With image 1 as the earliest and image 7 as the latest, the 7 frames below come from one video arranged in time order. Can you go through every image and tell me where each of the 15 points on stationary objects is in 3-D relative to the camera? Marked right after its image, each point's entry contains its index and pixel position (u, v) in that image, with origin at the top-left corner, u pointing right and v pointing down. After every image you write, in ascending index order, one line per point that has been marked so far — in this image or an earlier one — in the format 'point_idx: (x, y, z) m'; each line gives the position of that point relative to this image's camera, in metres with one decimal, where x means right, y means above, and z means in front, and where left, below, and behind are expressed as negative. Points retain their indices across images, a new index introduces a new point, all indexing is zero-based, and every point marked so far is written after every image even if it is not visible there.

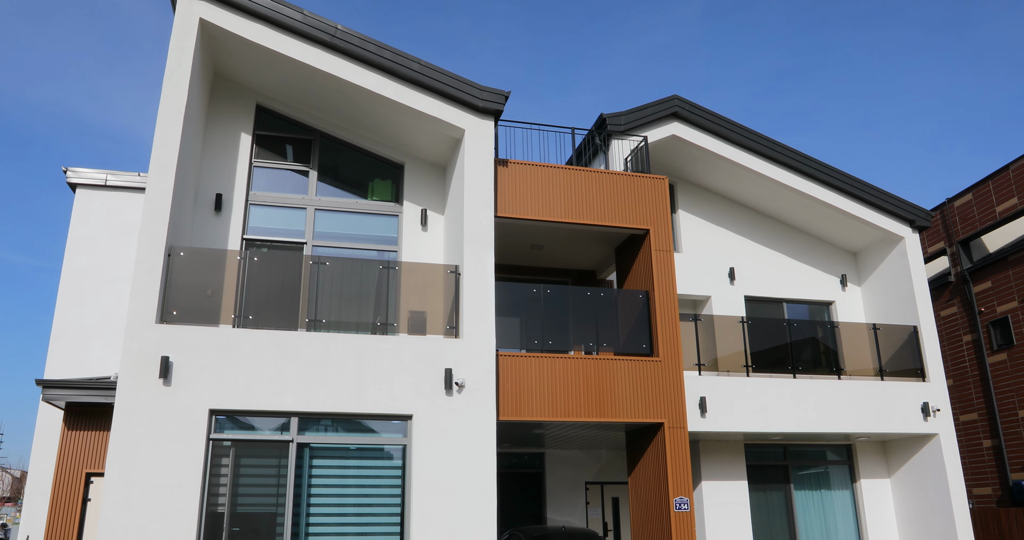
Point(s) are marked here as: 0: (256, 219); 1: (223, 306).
0: (-3.7, +0.7, +9.9) m
1: (-3.4, -0.4, +8.2) m
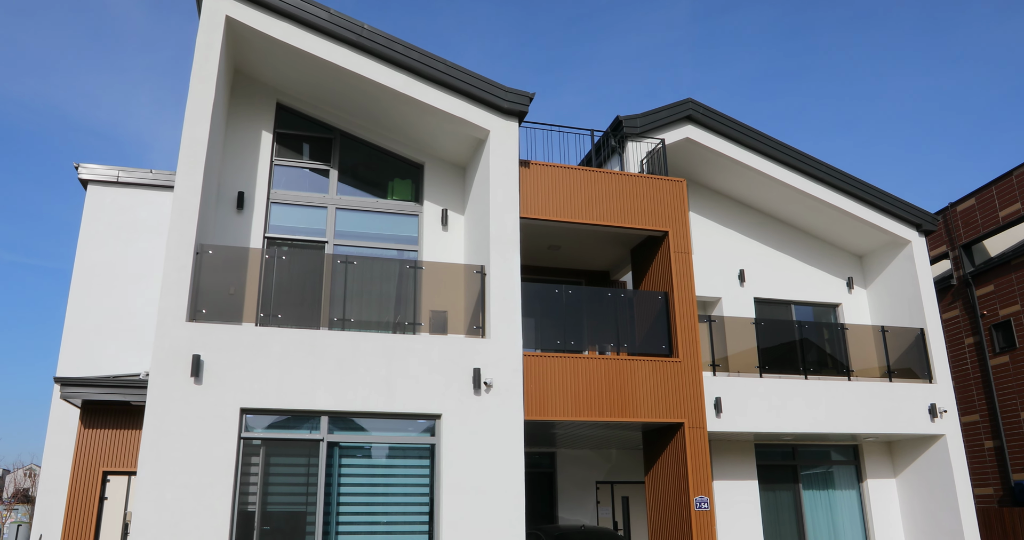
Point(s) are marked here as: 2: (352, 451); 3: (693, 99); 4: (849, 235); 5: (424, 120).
0: (-3.4, +0.8, +9.9) m
1: (-3.1, -0.4, +8.2) m
2: (-1.8, -2.1, +8.0) m
3: (+3.1, +2.9, +11.8) m
4: (+6.6, +0.7, +13.5) m
5: (-1.2, +2.1, +9.8) m
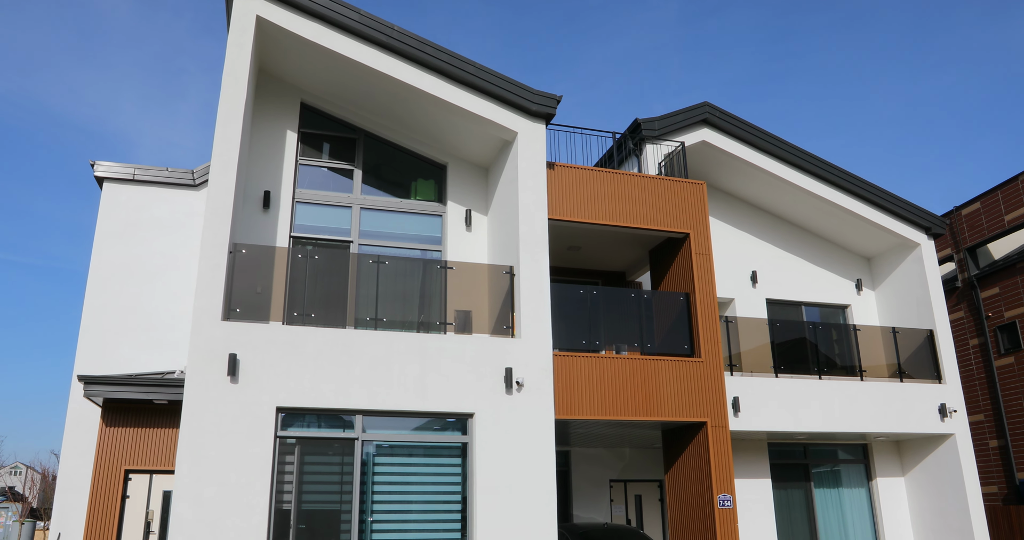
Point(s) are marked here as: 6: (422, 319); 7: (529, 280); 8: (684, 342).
0: (-3.0, +0.8, +9.9) m
1: (-2.7, -0.4, +8.2) m
2: (-1.5, -2.1, +8.0) m
3: (+3.4, +2.9, +12.0) m
4: (+6.9, +0.7, +13.7) m
5: (-0.9, +2.1, +9.8) m
6: (-1.2, -0.6, +8.8) m
7: (+0.2, -0.1, +9.0) m
8: (+2.6, -1.1, +10.3) m
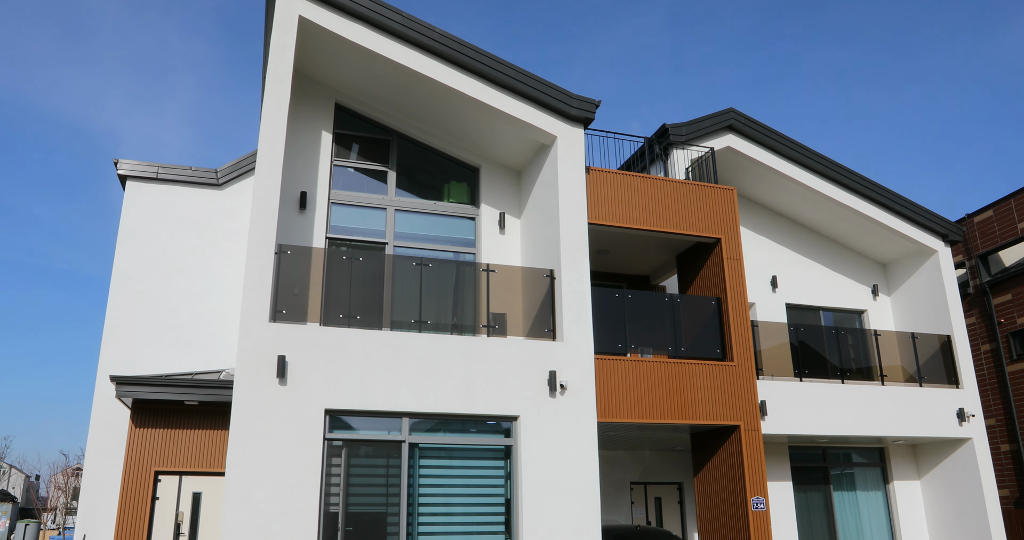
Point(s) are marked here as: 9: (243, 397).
0: (-2.5, +0.7, +9.9) m
1: (-2.2, -0.4, +8.2) m
2: (-0.9, -2.1, +8.0) m
3: (+3.9, +2.8, +12.1) m
4: (+7.3, +0.5, +13.9) m
5: (-0.4, +2.1, +9.8) m
6: (-0.7, -0.7, +8.8) m
7: (+0.8, -0.2, +9.0) m
8: (+3.1, -1.1, +10.4) m
9: (-2.9, -1.3, +7.3) m
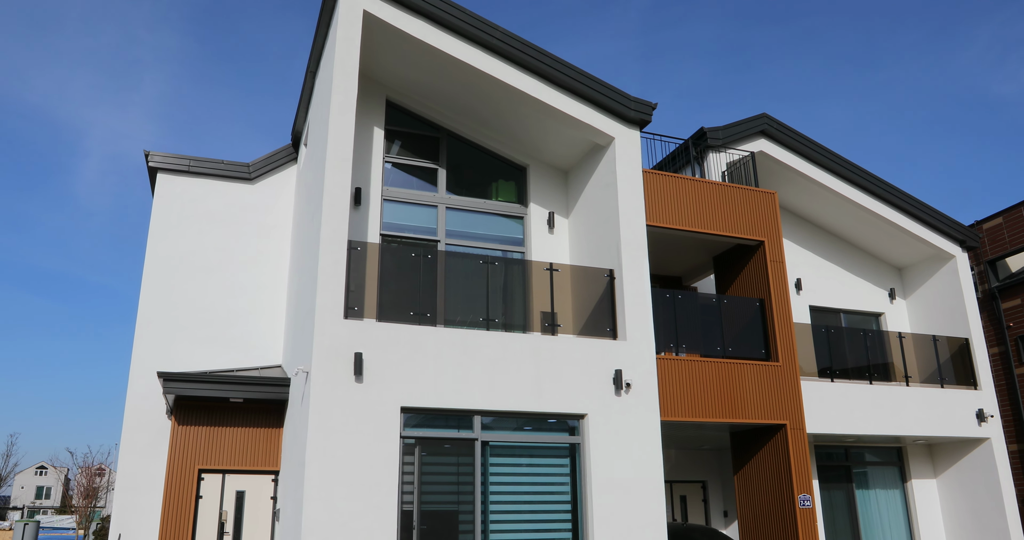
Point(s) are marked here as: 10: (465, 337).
0: (-1.7, +0.8, +9.8) m
1: (-1.3, -0.4, +8.2) m
2: (-0.1, -2.1, +8.0) m
3: (+4.6, +2.8, +12.3) m
4: (+7.9, +0.5, +14.3) m
5: (+0.4, +2.1, +9.9) m
6: (+0.1, -0.6, +8.8) m
7: (+1.5, -0.2, +9.1) m
8: (+3.8, -1.2, +10.6) m
9: (-2.0, -1.3, +7.3) m
10: (-0.6, -0.8, +8.0) m
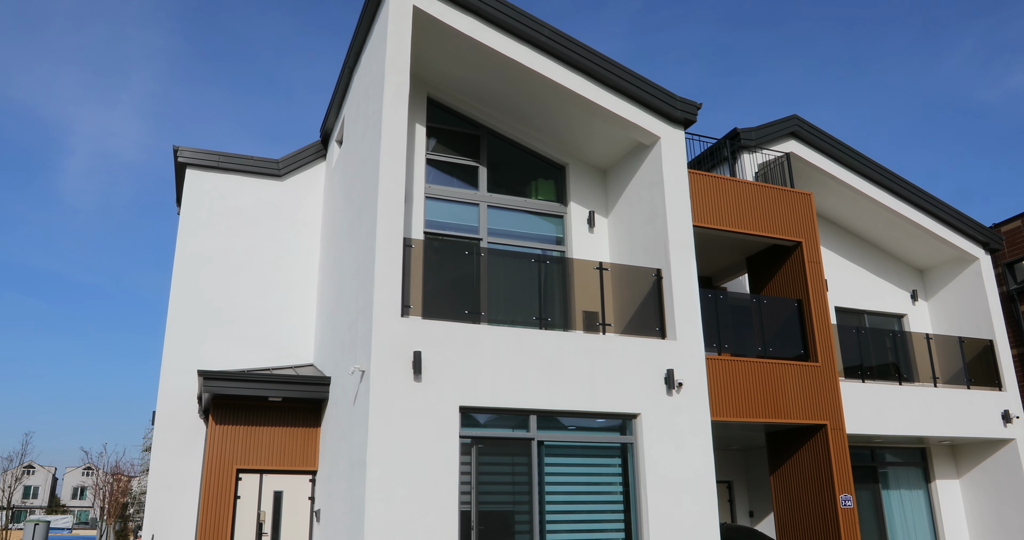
0: (-1.1, +0.8, +9.8) m
1: (-0.7, -0.4, +8.1) m
2: (+0.5, -2.1, +8.0) m
3: (+5.2, +2.8, +12.3) m
4: (+8.4, +0.4, +14.4) m
5: (+1.0, +2.1, +9.8) m
6: (+0.7, -0.6, +8.8) m
7: (+2.2, -0.2, +9.1) m
8: (+4.4, -1.2, +10.6) m
9: (-1.4, -1.3, +7.2) m
10: (+0.1, -0.8, +8.0) m
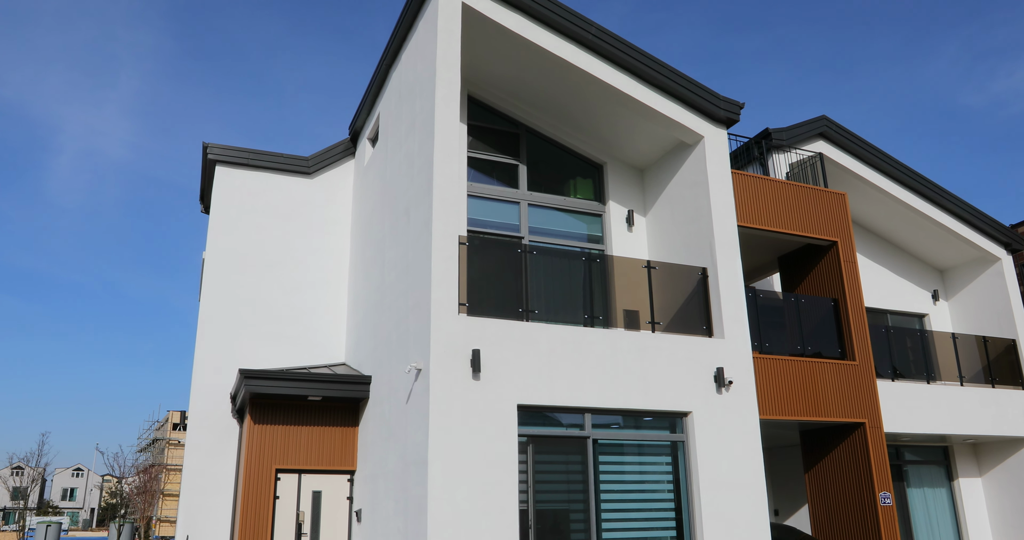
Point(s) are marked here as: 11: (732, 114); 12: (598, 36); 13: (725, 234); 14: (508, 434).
0: (-0.5, +0.8, +9.7) m
1: (-0.1, -0.3, +8.1) m
2: (+1.1, -2.1, +8.0) m
3: (+5.7, +2.8, +12.4) m
4: (+8.9, +0.4, +14.5) m
5: (+1.6, +2.1, +9.8) m
6: (+1.3, -0.6, +8.7) m
7: (+2.8, -0.2, +9.1) m
8: (+5.0, -1.2, +10.6) m
9: (-0.7, -1.2, +7.1) m
10: (+0.7, -0.7, +7.9) m
11: (+3.1, +2.2, +9.7) m
12: (+1.1, +3.1, +9.0) m
13: (+2.8, +0.5, +9.2) m
14: (-0.1, -1.7, +7.3) m
